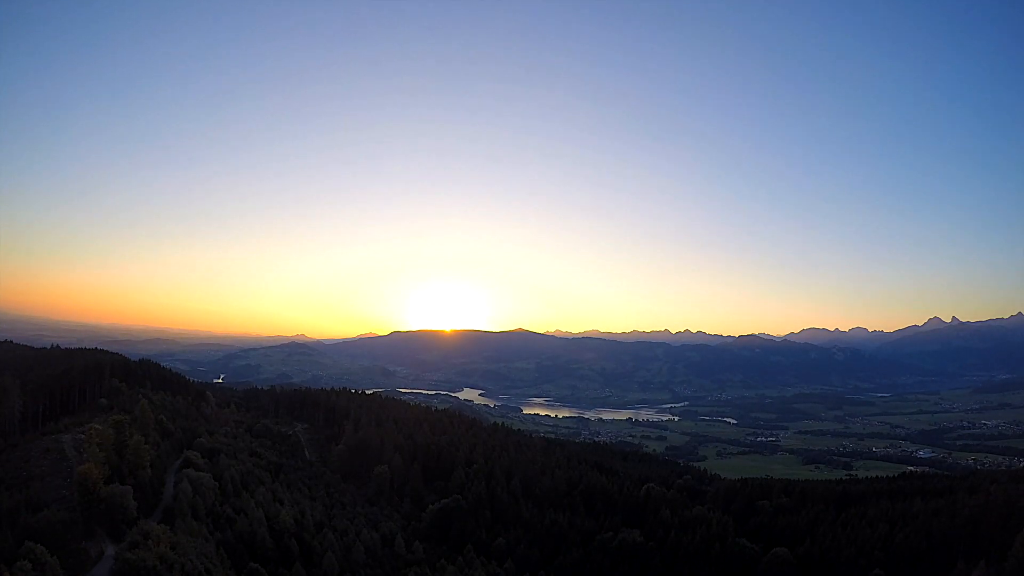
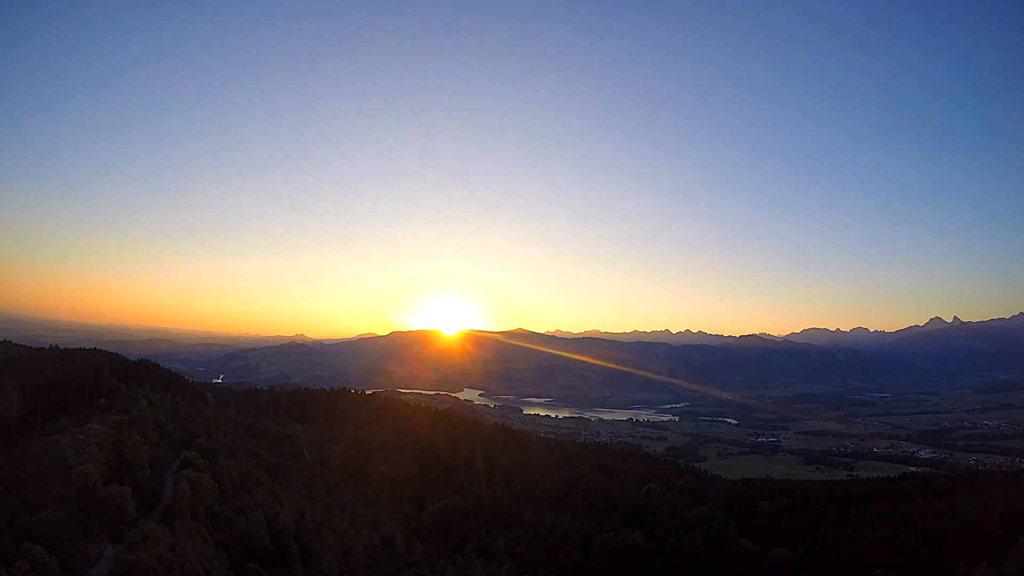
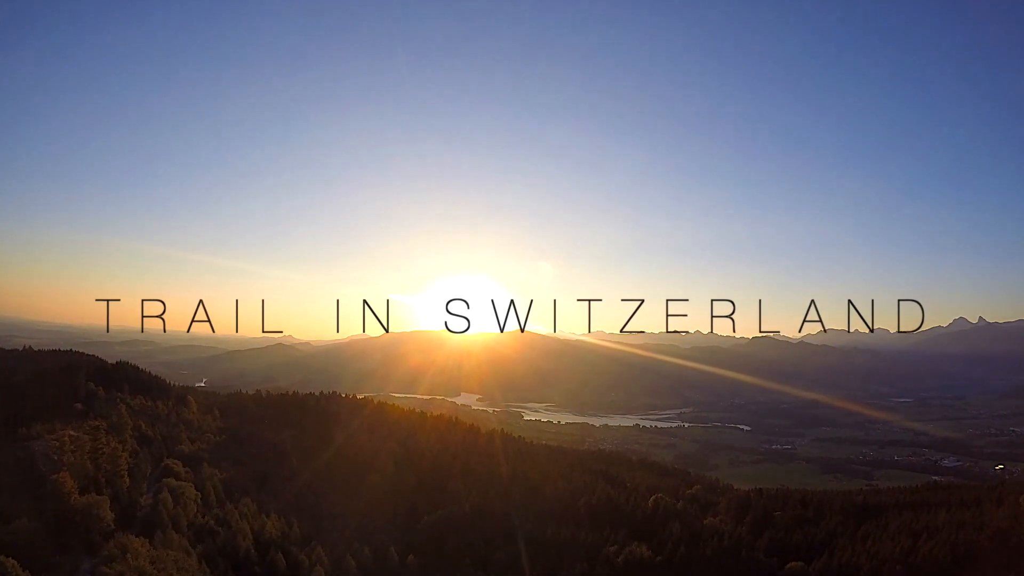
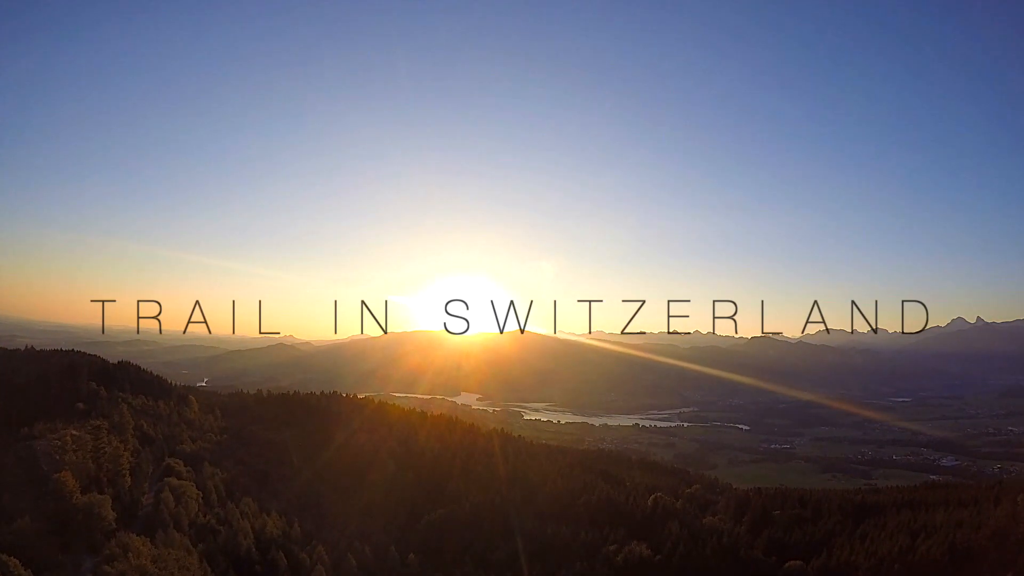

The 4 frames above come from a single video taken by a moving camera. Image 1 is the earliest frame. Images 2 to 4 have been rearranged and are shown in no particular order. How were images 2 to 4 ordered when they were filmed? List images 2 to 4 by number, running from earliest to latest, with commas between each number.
2, 4, 3
